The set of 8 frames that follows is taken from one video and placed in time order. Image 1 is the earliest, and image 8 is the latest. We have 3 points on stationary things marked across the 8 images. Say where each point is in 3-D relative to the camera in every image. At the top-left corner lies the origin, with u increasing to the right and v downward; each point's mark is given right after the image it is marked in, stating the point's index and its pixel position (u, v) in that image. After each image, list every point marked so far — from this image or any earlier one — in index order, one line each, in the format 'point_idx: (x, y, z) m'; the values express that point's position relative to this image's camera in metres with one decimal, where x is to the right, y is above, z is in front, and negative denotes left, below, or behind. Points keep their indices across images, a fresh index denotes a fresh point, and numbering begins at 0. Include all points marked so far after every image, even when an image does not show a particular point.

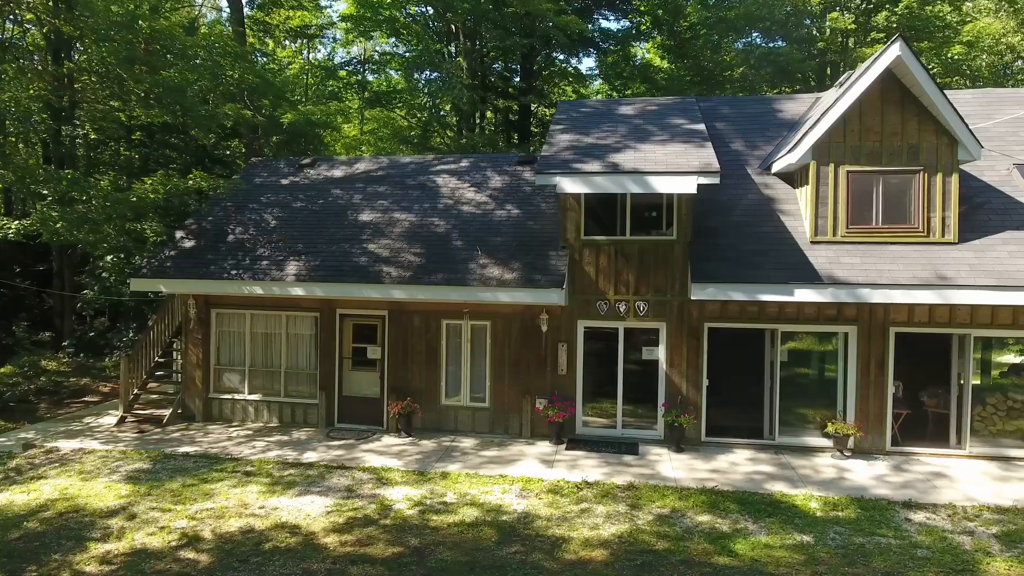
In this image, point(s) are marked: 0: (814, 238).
0: (+3.3, +0.5, +10.5) m
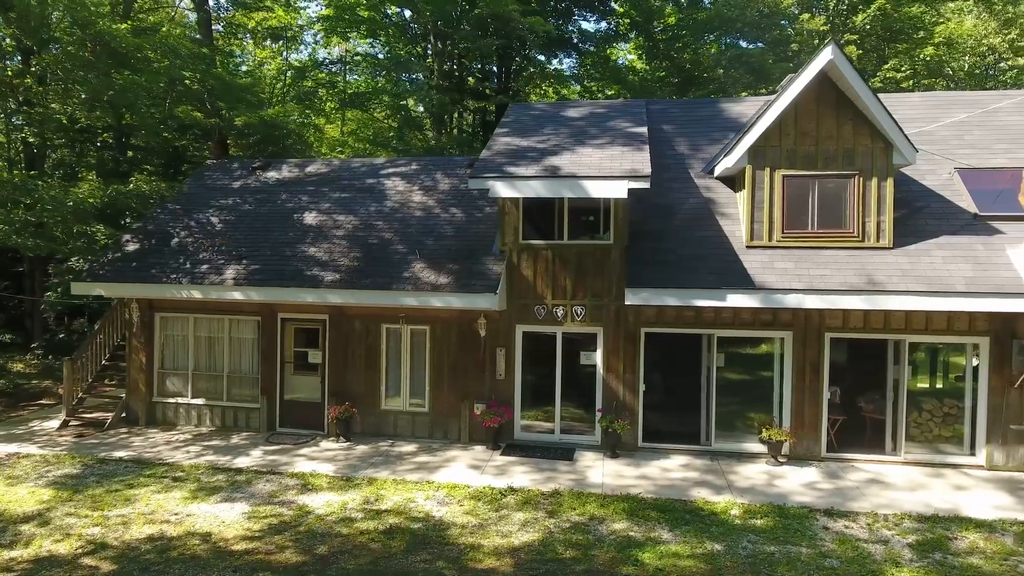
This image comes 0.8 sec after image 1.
0: (+2.6, +0.5, +10.4) m
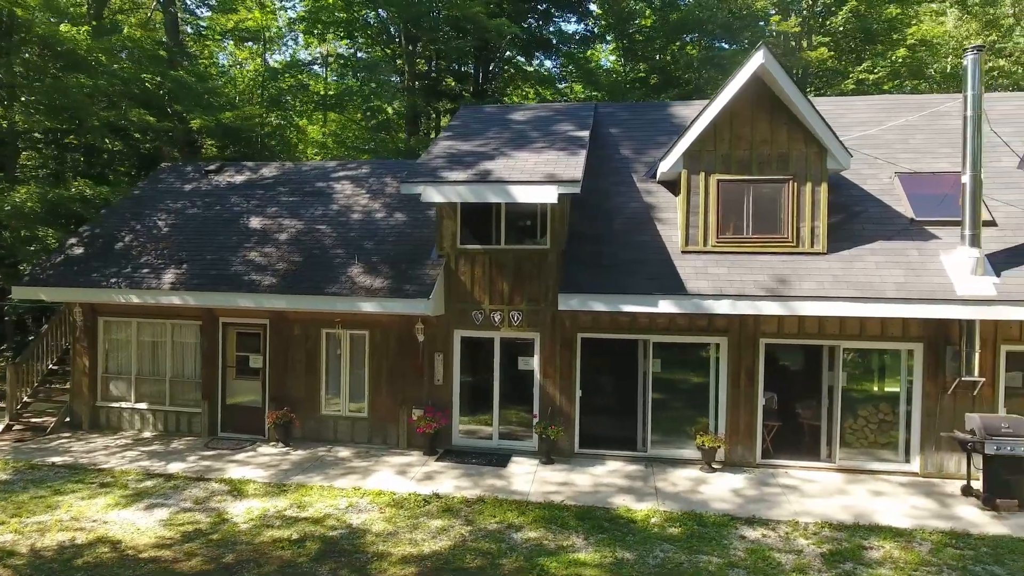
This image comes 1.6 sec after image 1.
0: (+1.8, +0.4, +10.4) m
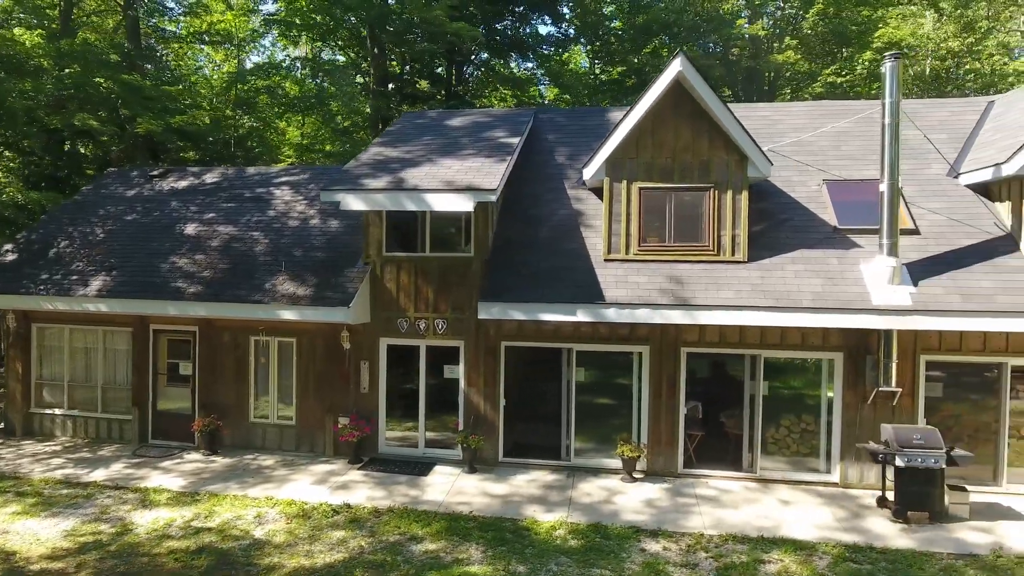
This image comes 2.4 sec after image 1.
0: (+1.0, +0.3, +10.3) m
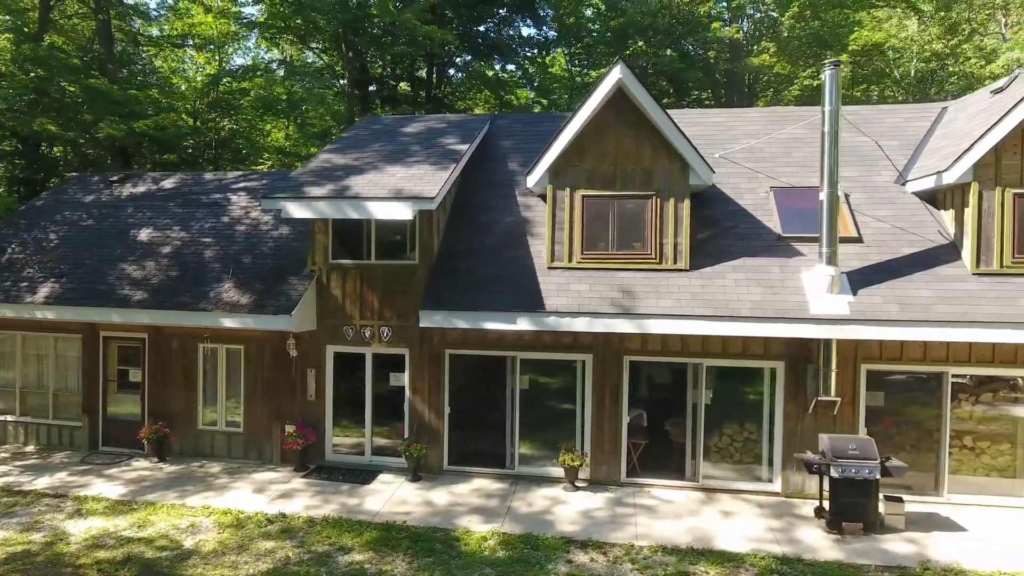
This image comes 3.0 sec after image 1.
0: (+0.4, +0.3, +10.3) m
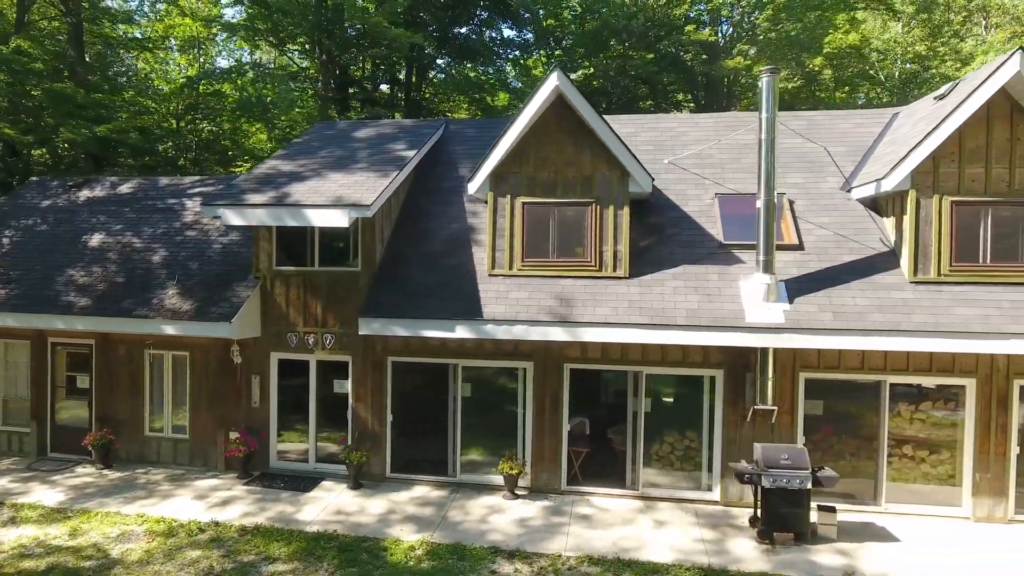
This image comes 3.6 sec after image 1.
0: (-0.2, +0.2, +10.2) m
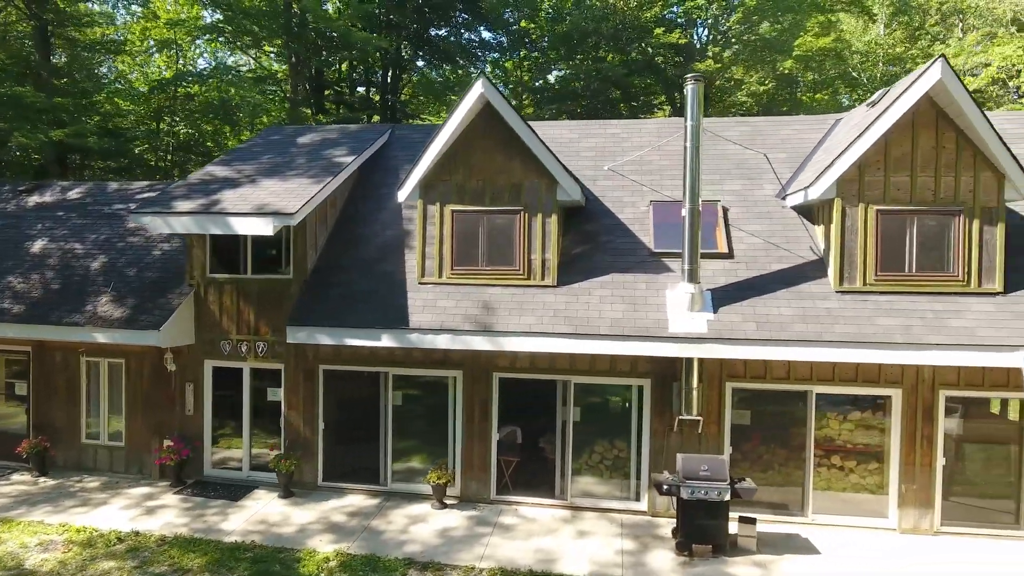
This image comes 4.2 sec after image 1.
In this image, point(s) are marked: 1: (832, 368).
0: (-0.9, +0.1, +10.2) m
1: (+3.1, -0.8, +9.3) m
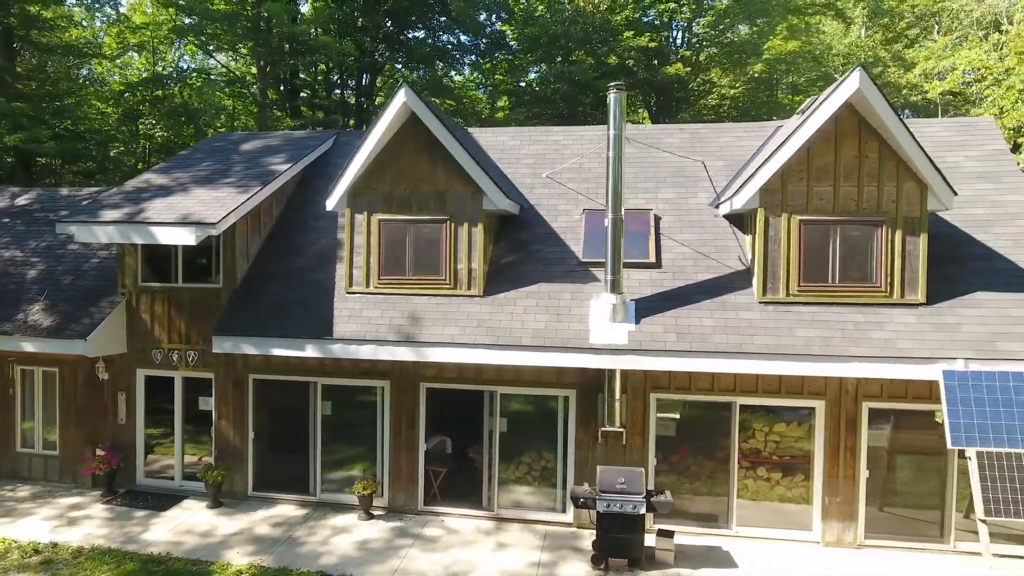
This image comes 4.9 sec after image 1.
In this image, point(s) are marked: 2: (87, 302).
0: (-1.7, 0.0, +10.1) m
1: (+2.3, -0.9, +9.2) m
2: (-4.7, -0.2, +10.7) m
